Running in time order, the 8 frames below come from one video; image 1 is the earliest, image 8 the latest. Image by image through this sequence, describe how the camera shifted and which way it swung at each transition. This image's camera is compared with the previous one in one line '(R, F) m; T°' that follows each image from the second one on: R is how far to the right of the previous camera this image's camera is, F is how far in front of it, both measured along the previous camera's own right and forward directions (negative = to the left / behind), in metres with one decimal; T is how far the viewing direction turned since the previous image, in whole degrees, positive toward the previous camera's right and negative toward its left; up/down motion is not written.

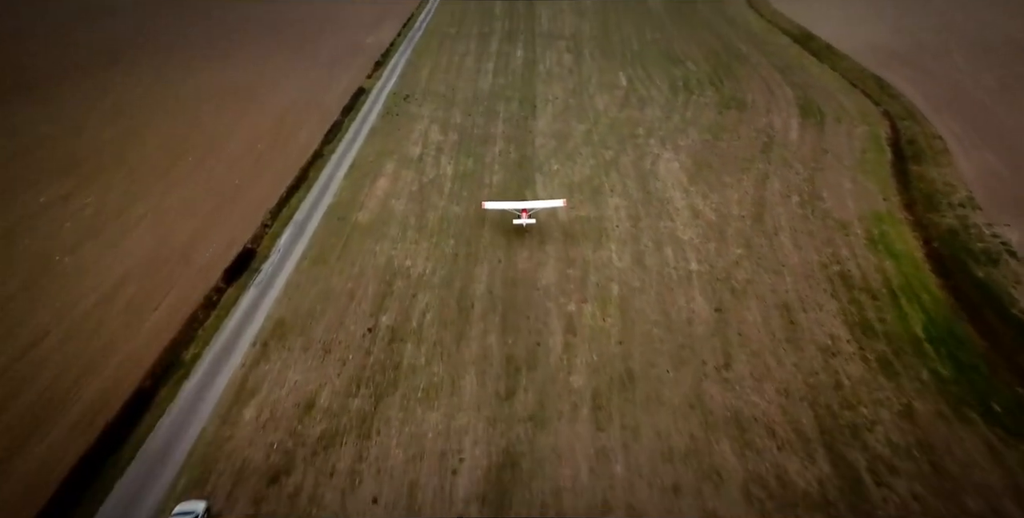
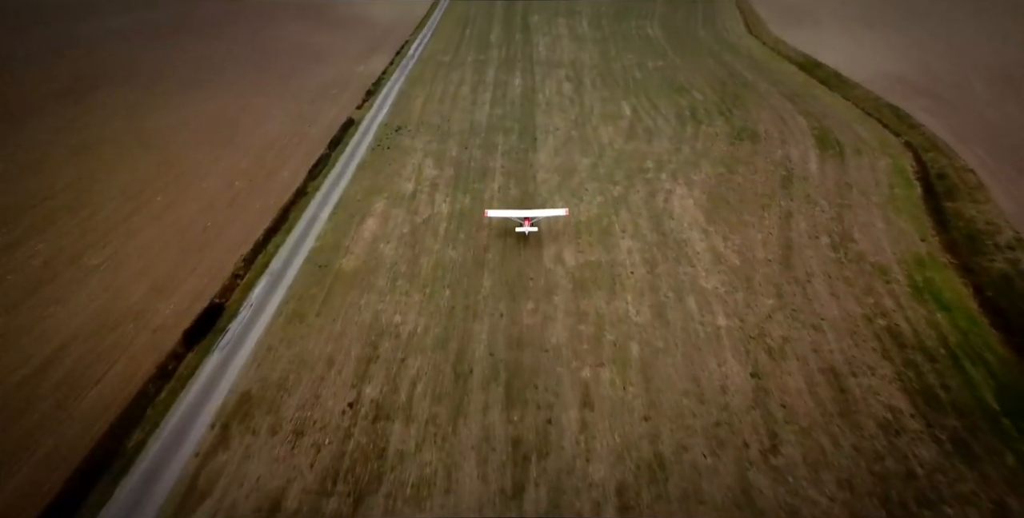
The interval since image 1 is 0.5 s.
(-0.2, +1.6) m; +1°
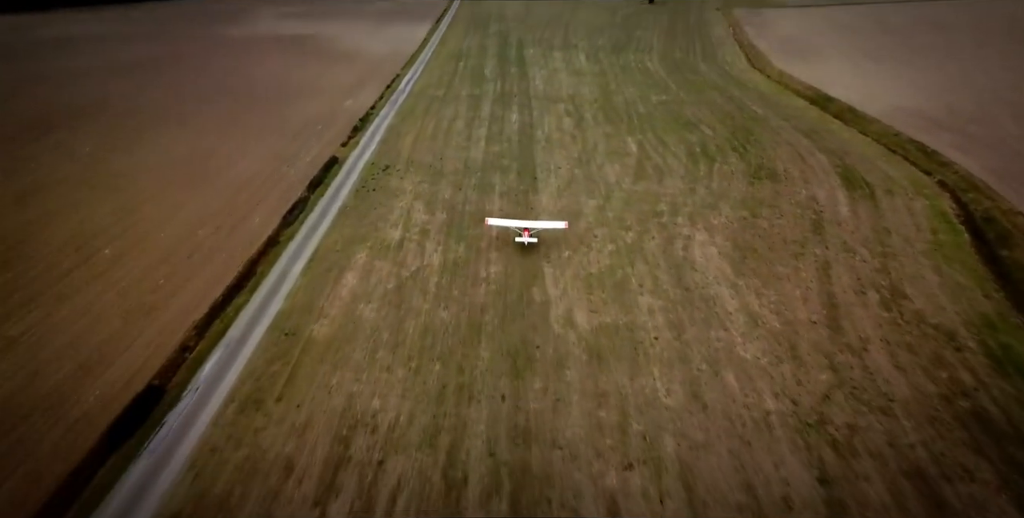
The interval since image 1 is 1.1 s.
(-0.2, +2.0) m; +1°
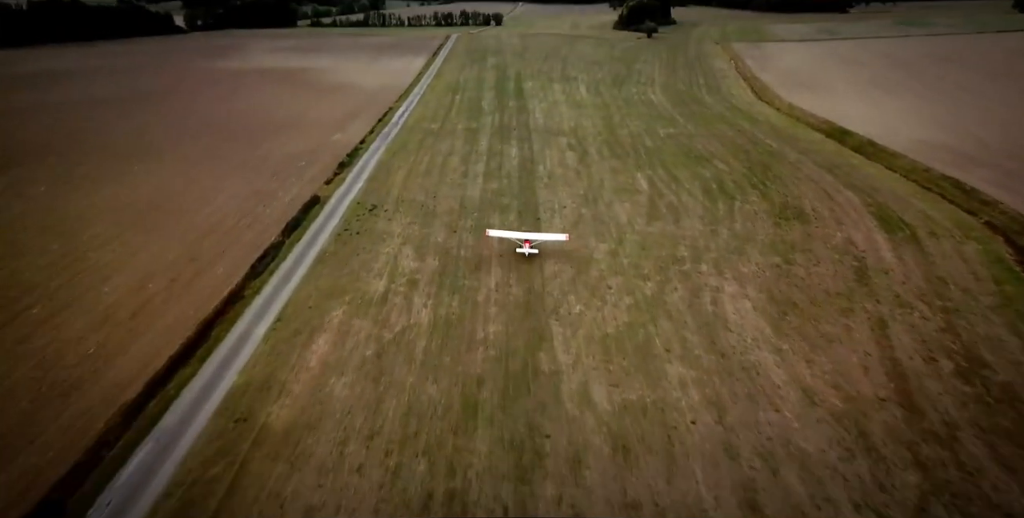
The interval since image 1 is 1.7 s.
(-0.1, +2.0) m; 0°
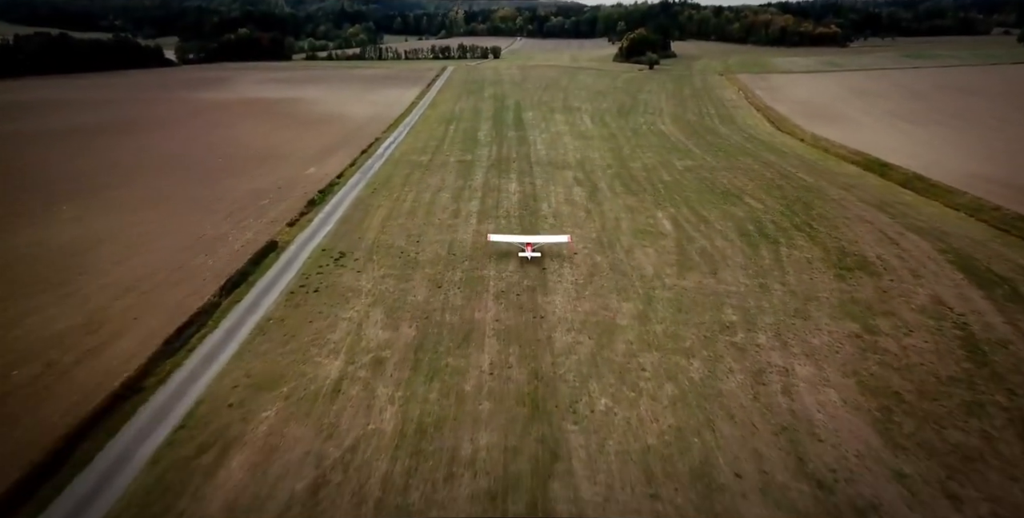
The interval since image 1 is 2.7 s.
(0.0, +3.3) m; 0°
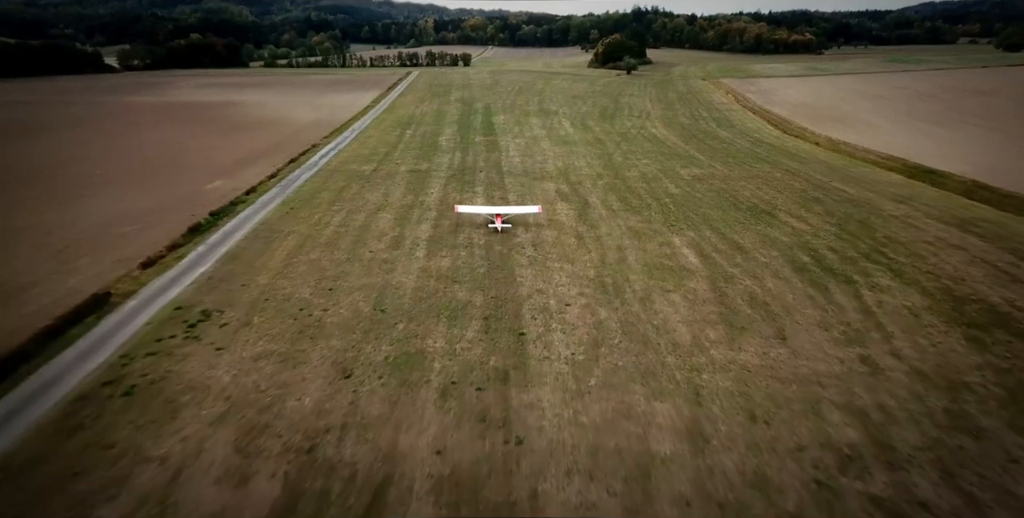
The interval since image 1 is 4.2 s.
(+0.4, +5.2) m; +3°
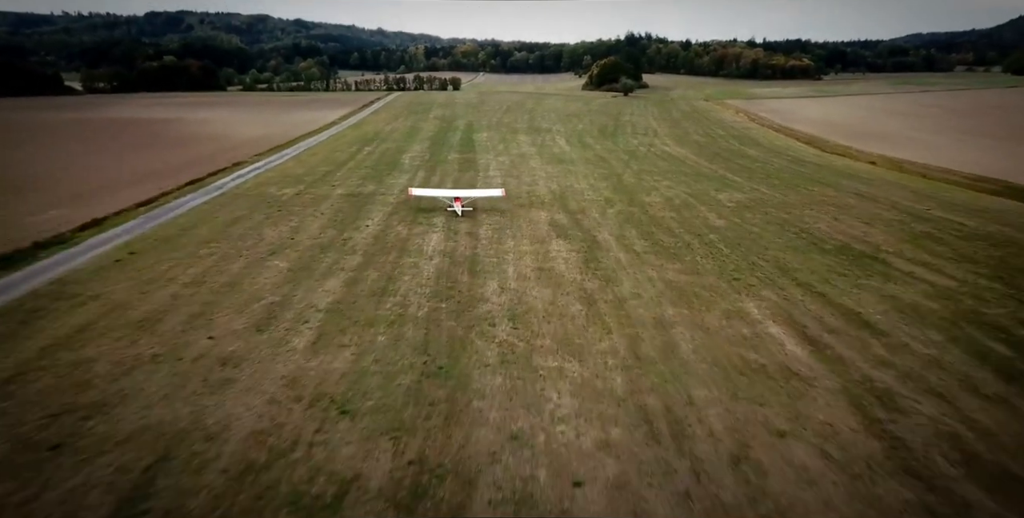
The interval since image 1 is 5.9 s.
(+0.6, +5.7) m; +1°
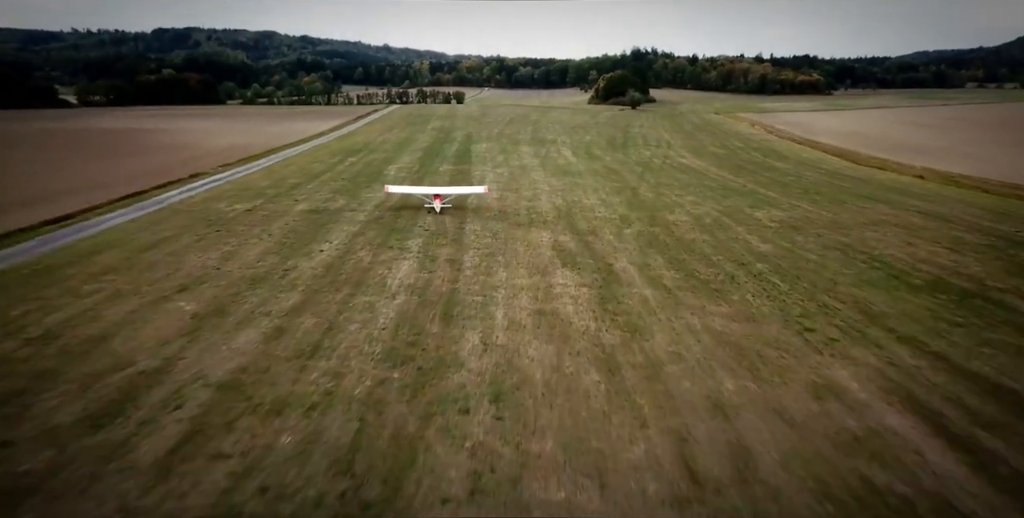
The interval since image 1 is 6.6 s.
(+0.2, +2.6) m; -1°
